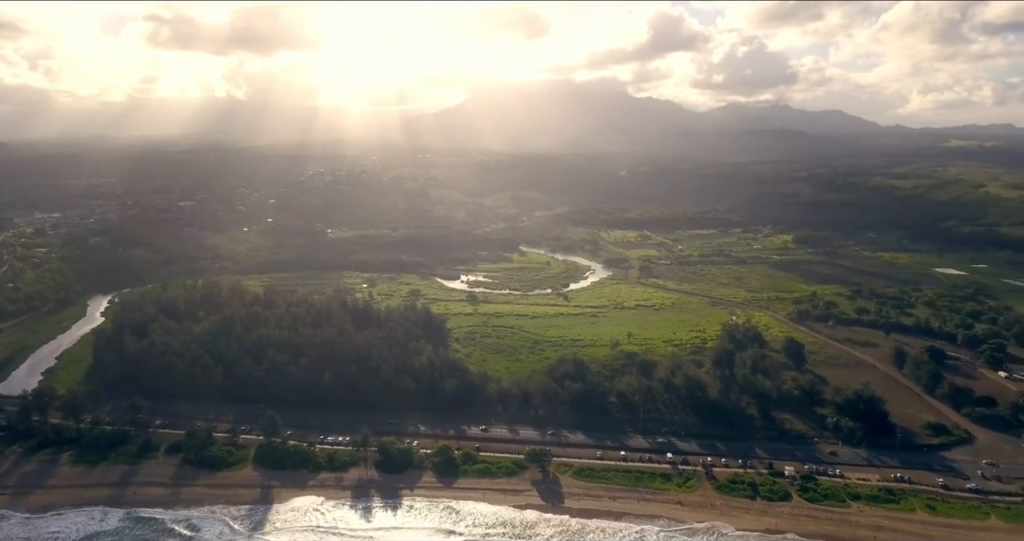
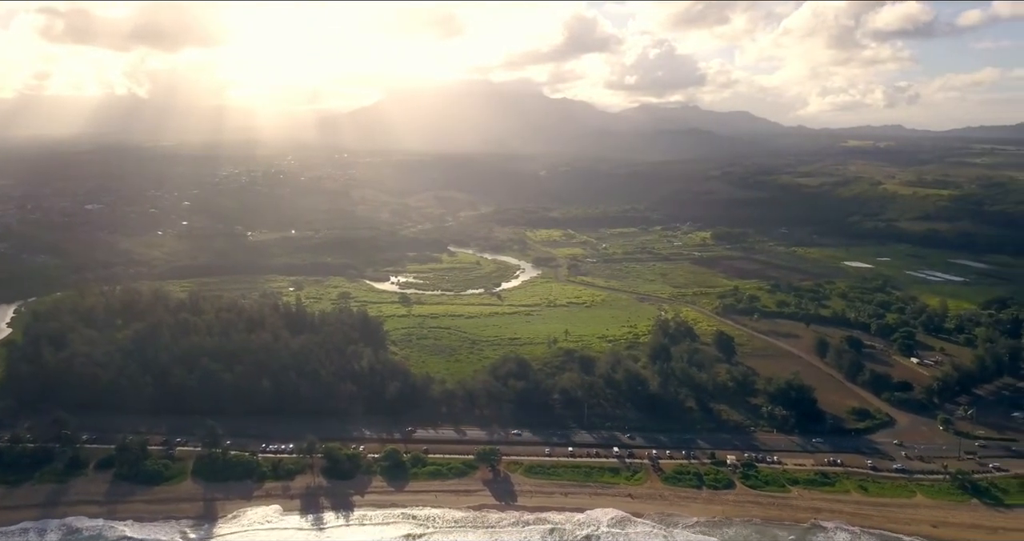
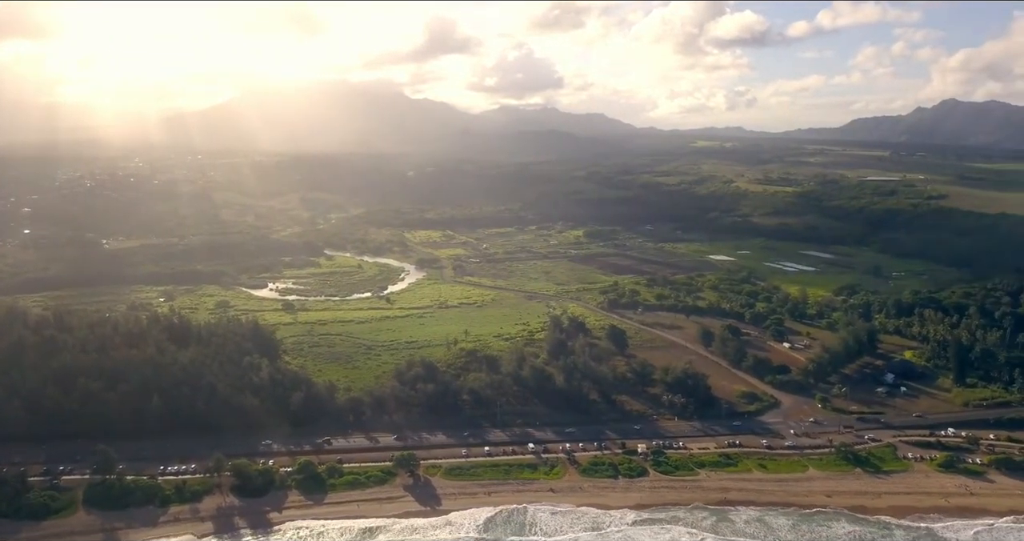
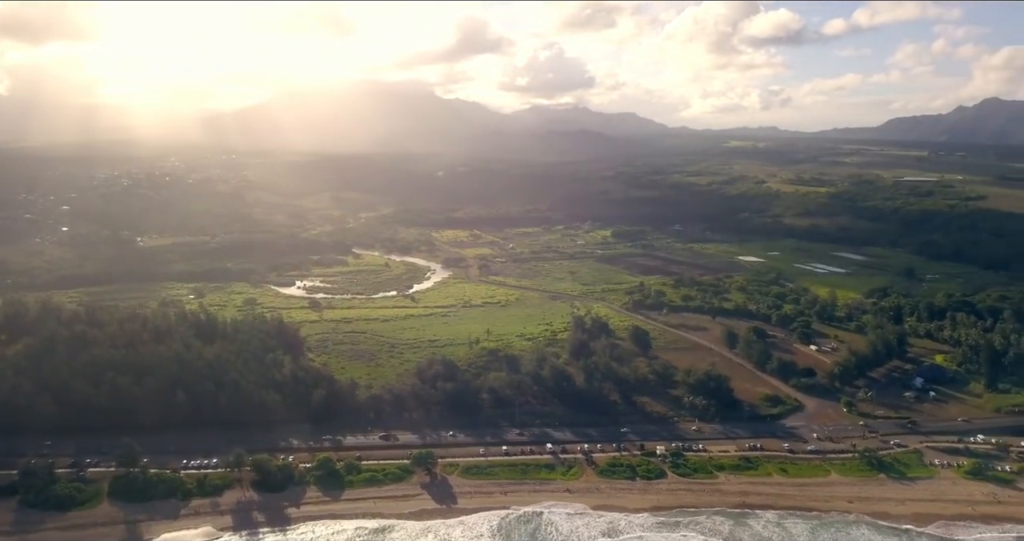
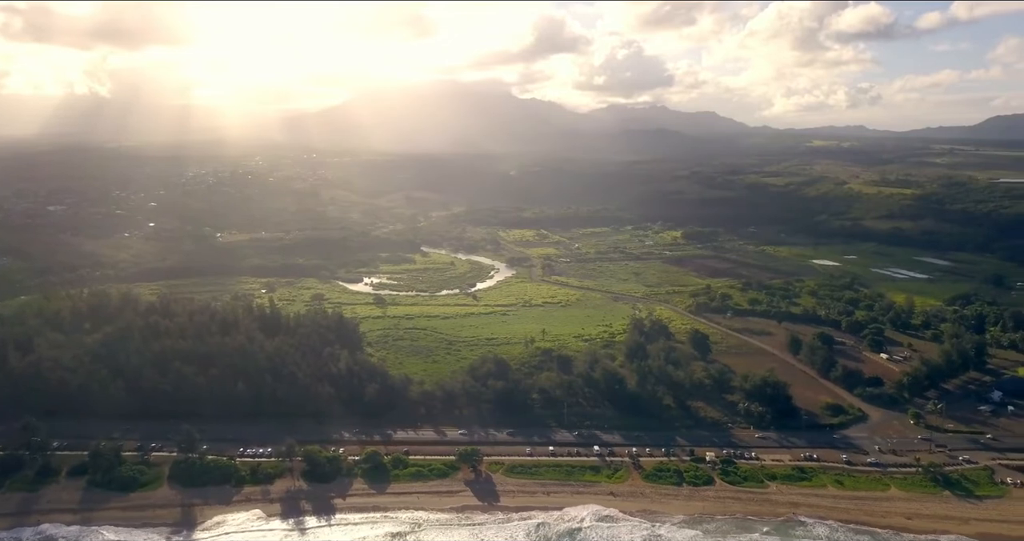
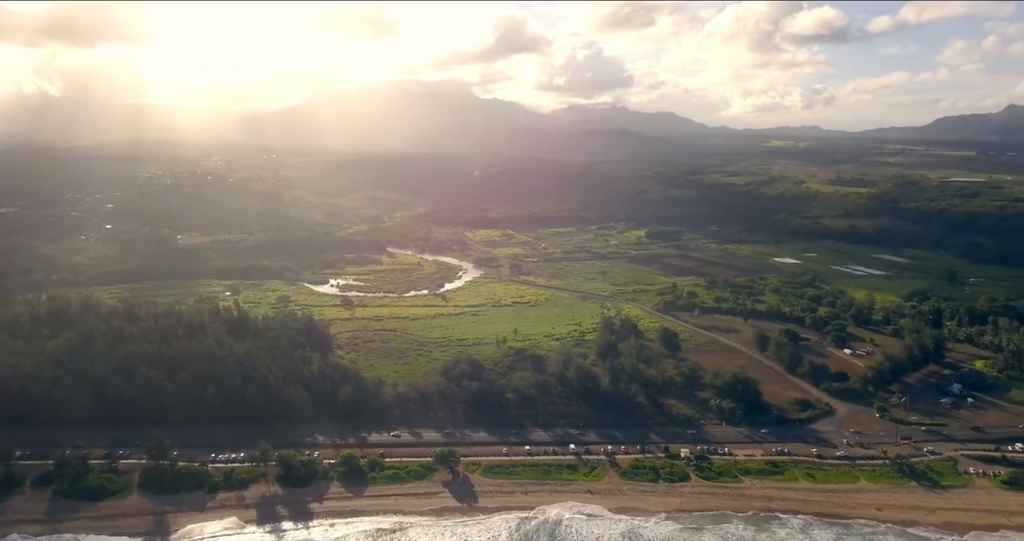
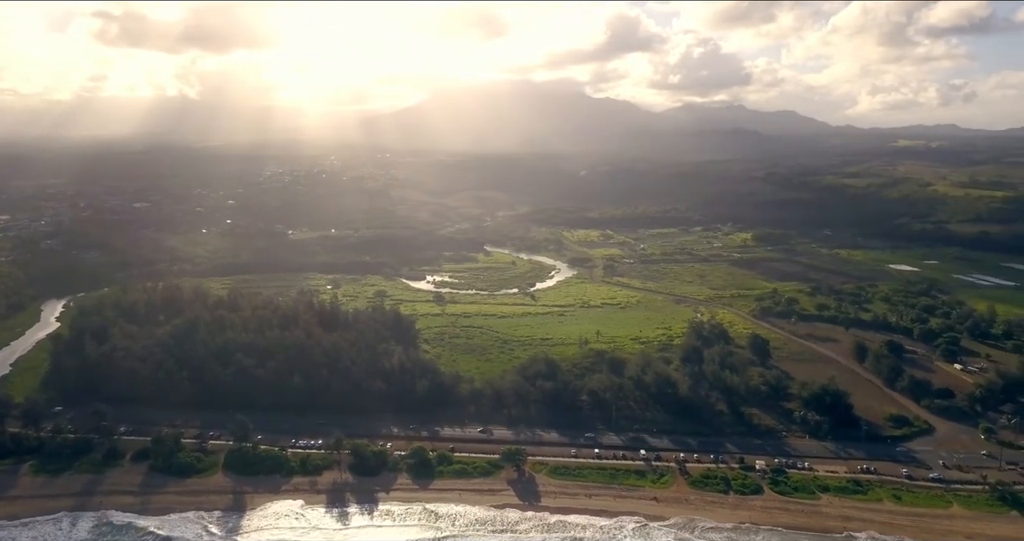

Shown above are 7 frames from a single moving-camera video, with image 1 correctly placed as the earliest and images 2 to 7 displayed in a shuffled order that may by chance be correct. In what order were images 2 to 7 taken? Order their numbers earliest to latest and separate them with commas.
7, 2, 5, 6, 4, 3
